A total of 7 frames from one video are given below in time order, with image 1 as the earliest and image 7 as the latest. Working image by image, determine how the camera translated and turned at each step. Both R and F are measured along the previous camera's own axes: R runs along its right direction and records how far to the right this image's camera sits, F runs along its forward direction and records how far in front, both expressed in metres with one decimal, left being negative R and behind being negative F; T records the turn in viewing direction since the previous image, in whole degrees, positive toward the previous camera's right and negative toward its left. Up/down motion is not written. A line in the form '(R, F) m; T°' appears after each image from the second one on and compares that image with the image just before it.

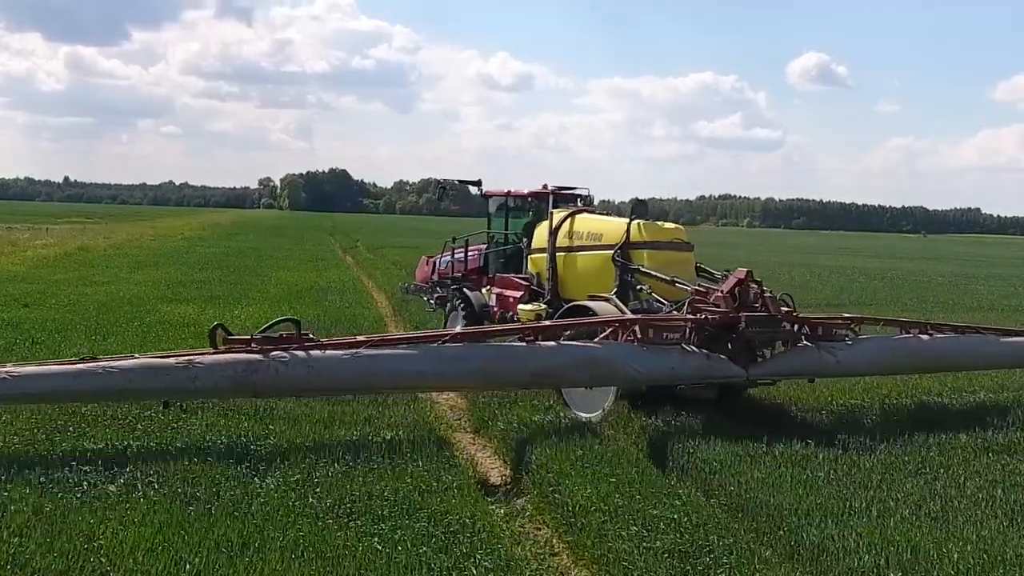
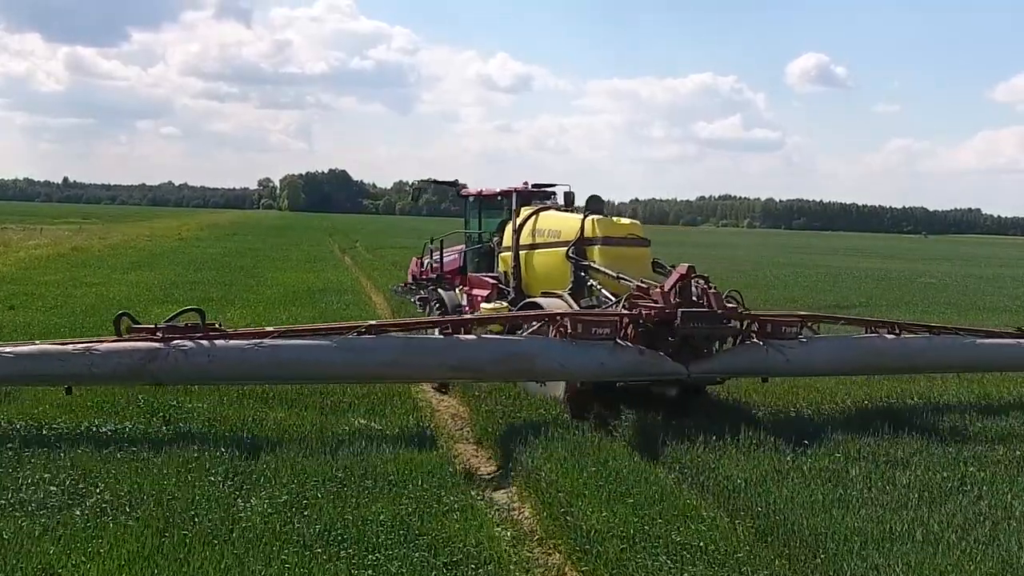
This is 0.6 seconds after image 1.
(-0.1, +0.6) m; 0°
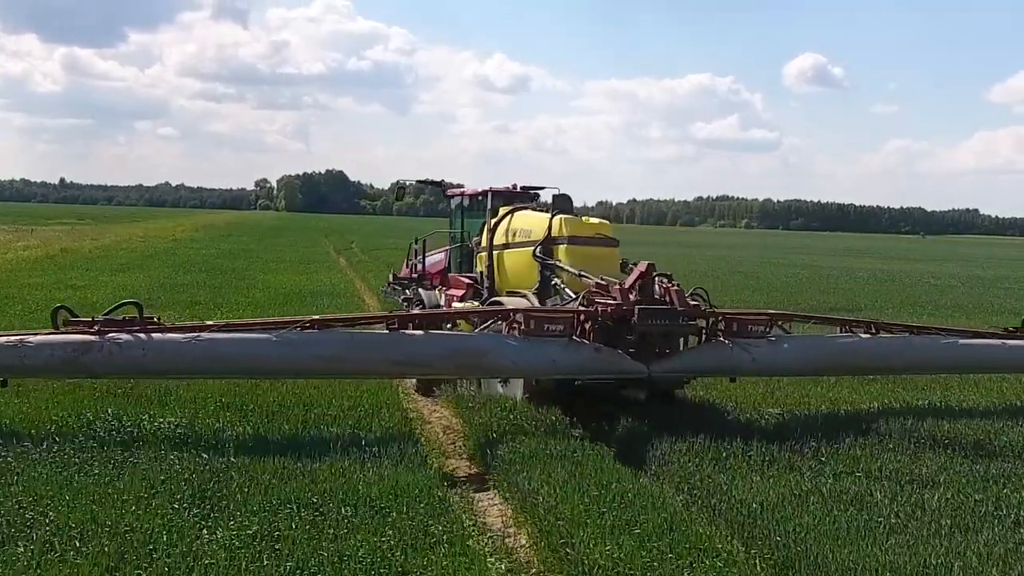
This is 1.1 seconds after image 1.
(0.0, +0.6) m; 0°
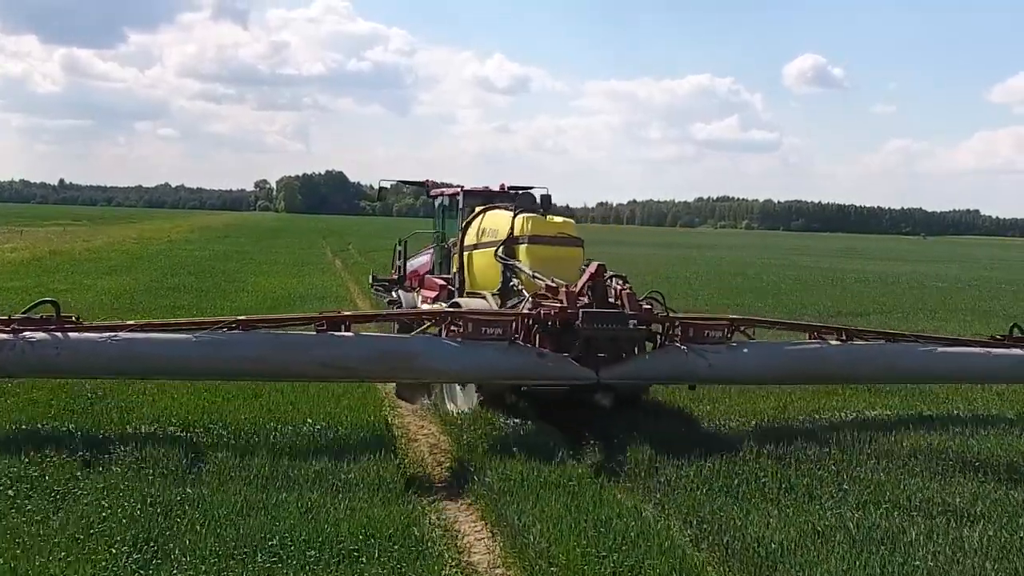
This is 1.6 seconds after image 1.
(+0.1, +0.7) m; 0°
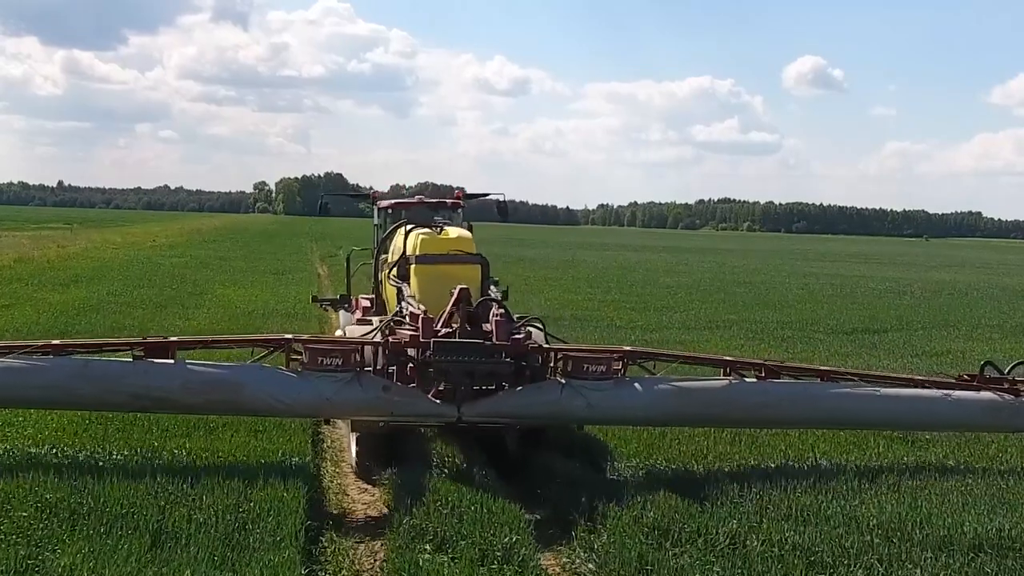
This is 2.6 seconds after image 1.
(+0.3, +1.8) m; 0°
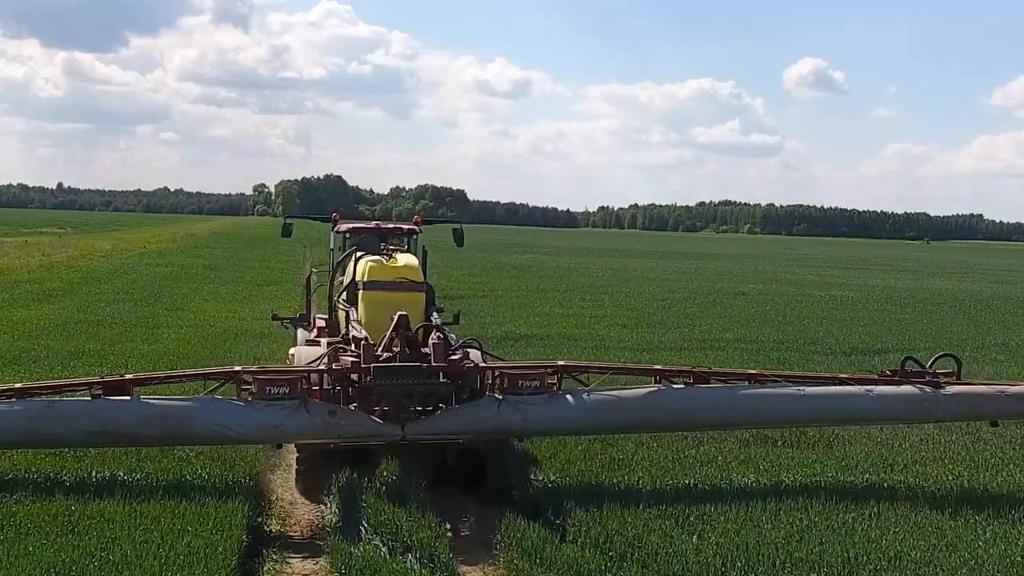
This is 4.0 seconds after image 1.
(+0.3, +0.8) m; 0°
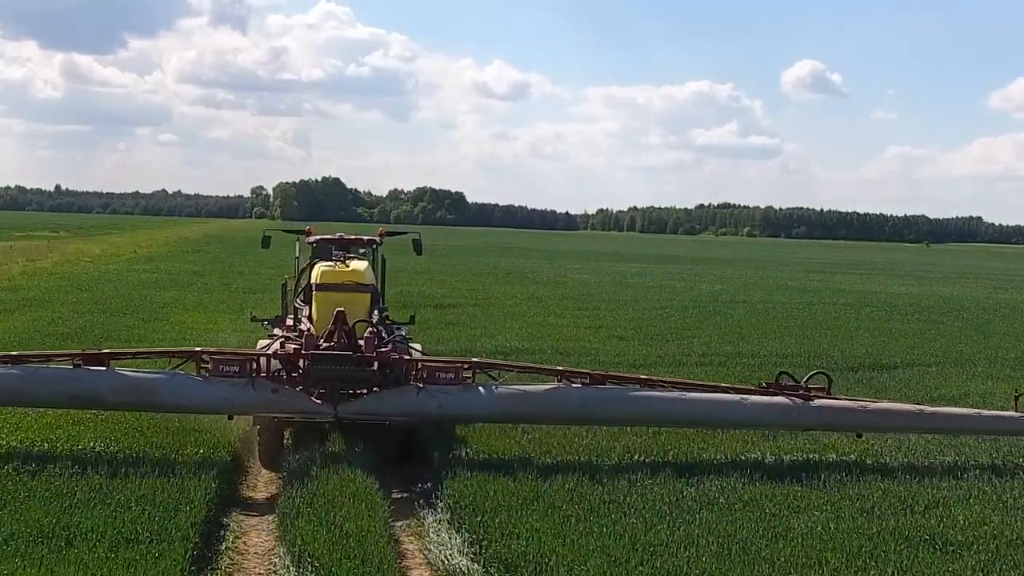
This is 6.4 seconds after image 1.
(+0.2, +0.9) m; 0°
